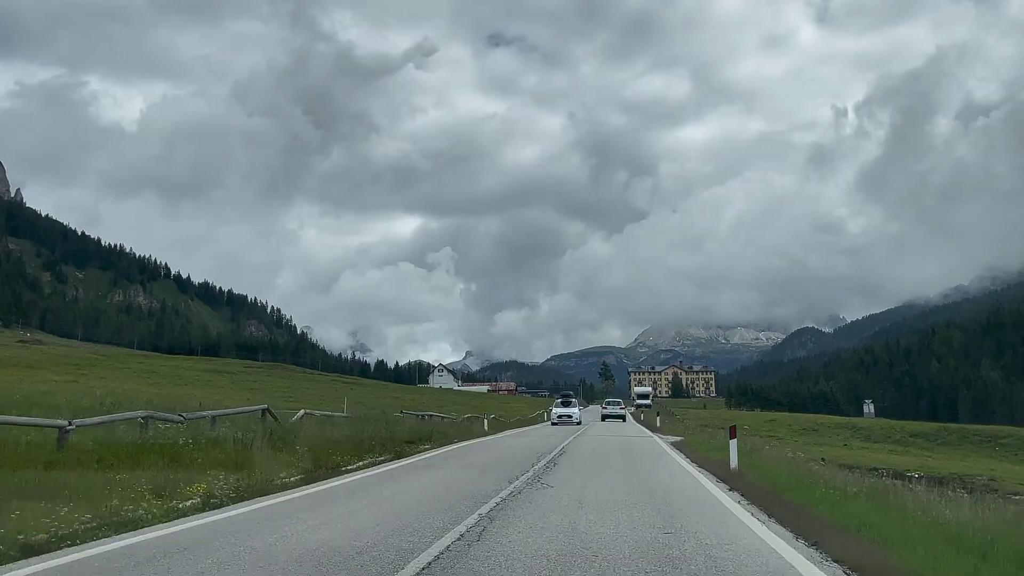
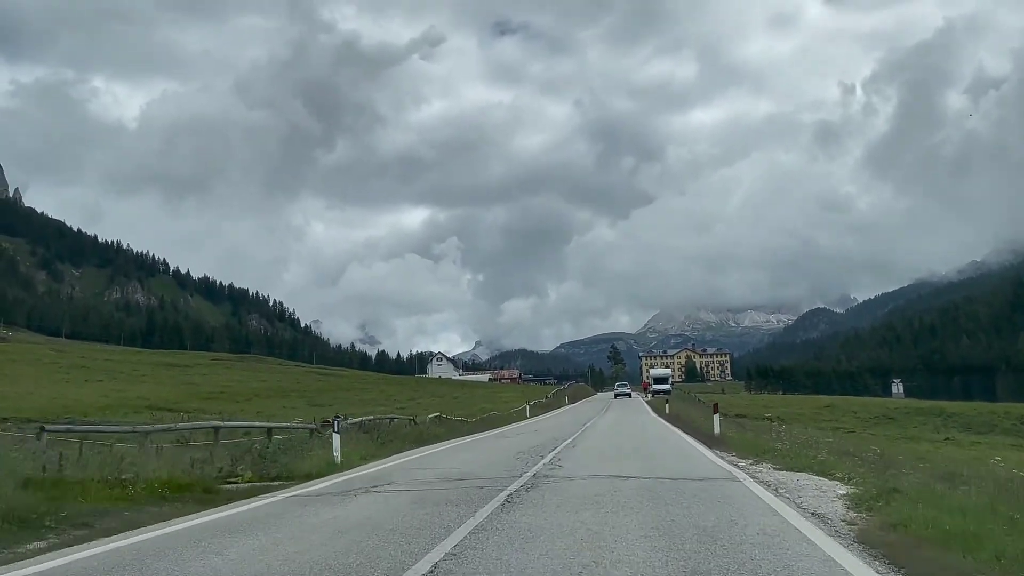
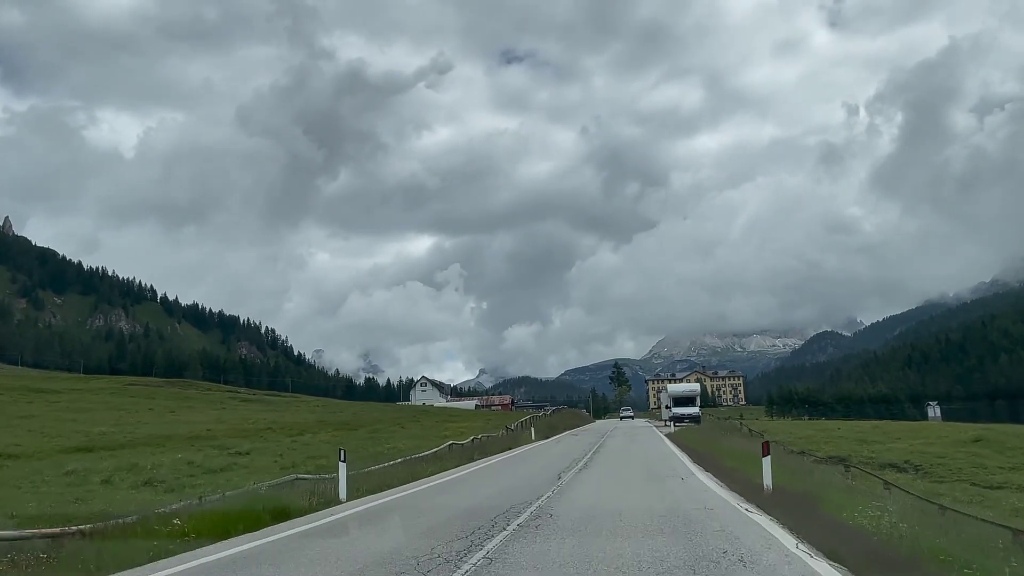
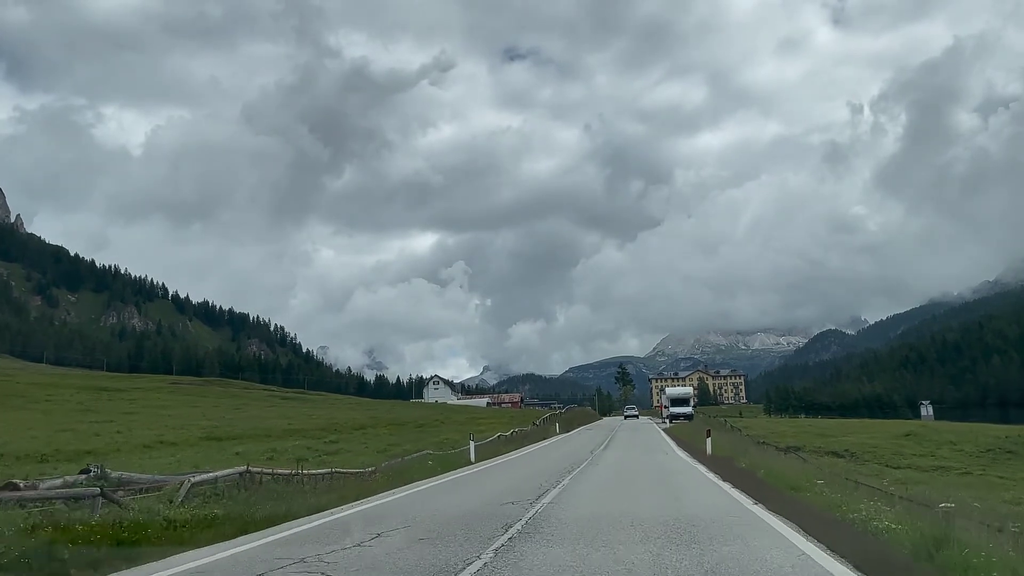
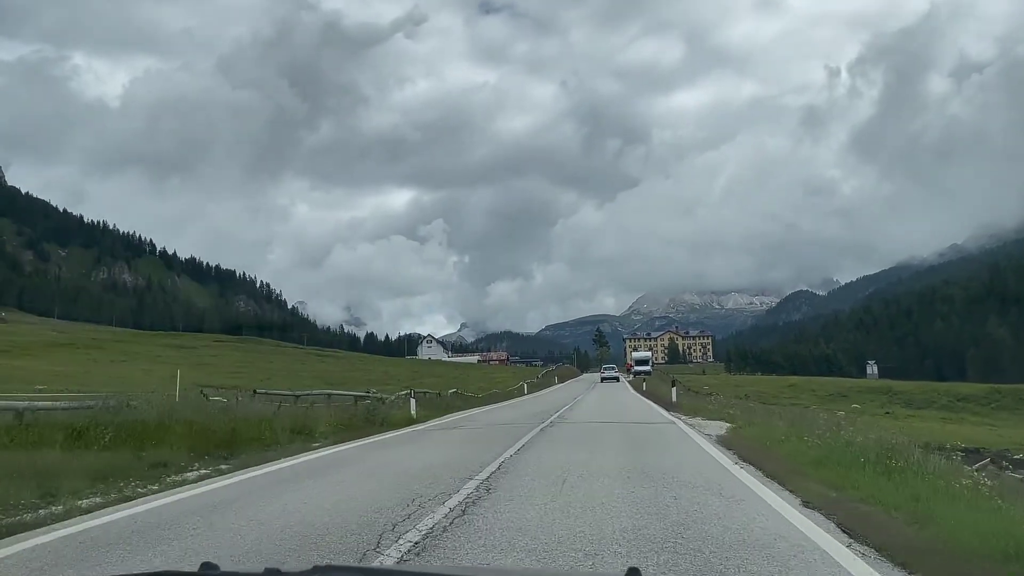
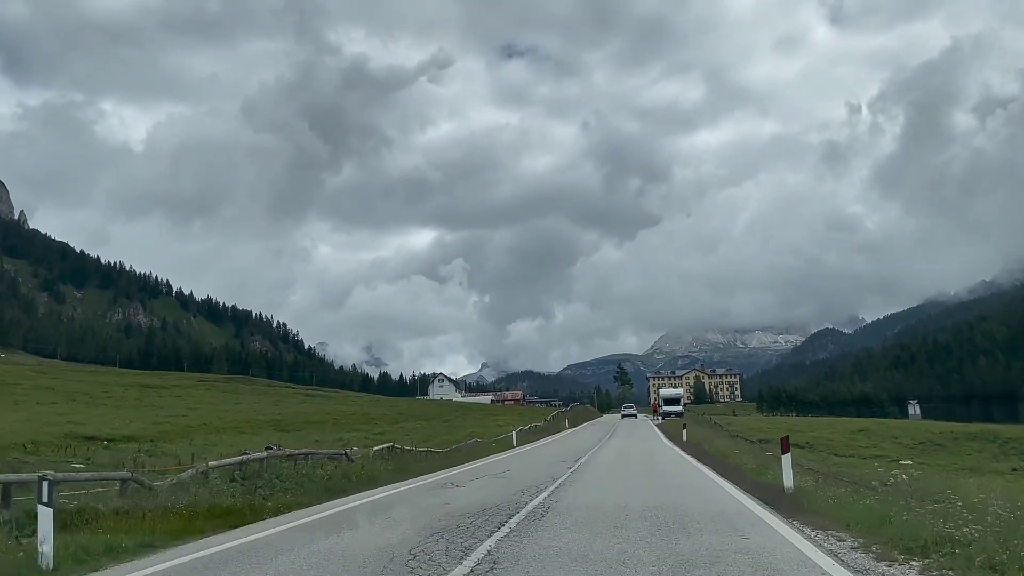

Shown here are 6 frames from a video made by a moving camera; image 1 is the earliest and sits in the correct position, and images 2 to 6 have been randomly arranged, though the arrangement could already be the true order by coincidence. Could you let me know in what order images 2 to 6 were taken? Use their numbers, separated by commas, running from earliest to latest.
5, 2, 6, 4, 3
